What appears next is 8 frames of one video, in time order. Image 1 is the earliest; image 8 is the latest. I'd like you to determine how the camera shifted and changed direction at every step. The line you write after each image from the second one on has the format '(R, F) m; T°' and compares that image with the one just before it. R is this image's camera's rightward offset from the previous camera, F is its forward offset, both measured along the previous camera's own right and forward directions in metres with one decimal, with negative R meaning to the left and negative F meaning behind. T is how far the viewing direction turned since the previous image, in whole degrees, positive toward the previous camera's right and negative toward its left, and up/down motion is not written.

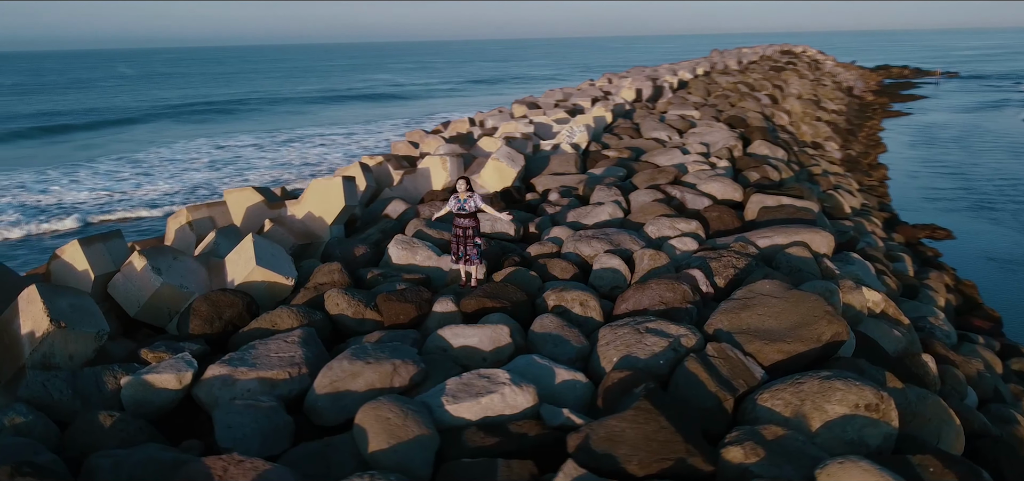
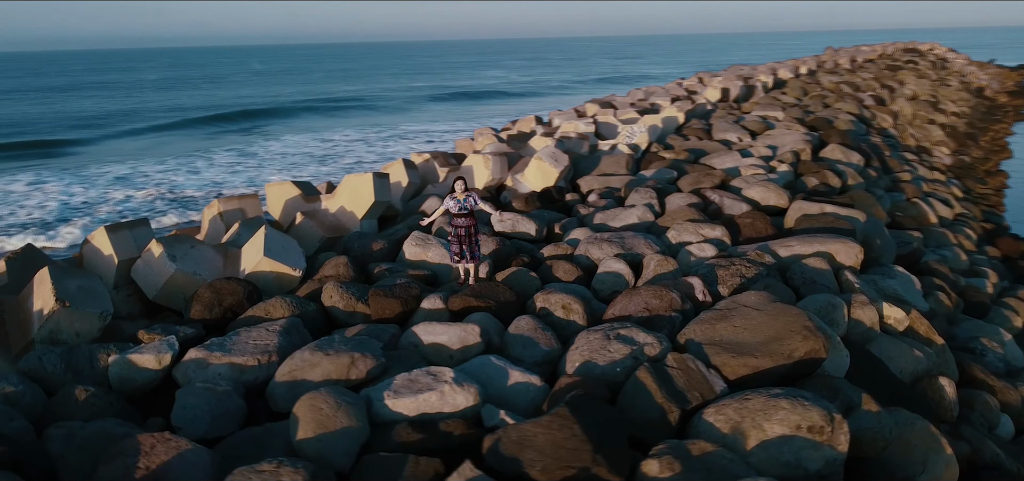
(+0.7, 0.0) m; -8°
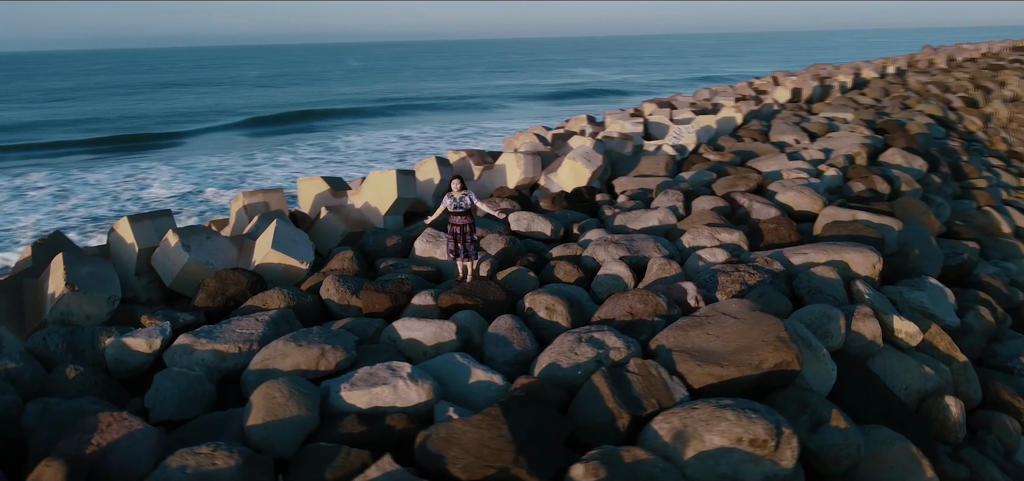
(+0.5, 0.0) m; -6°
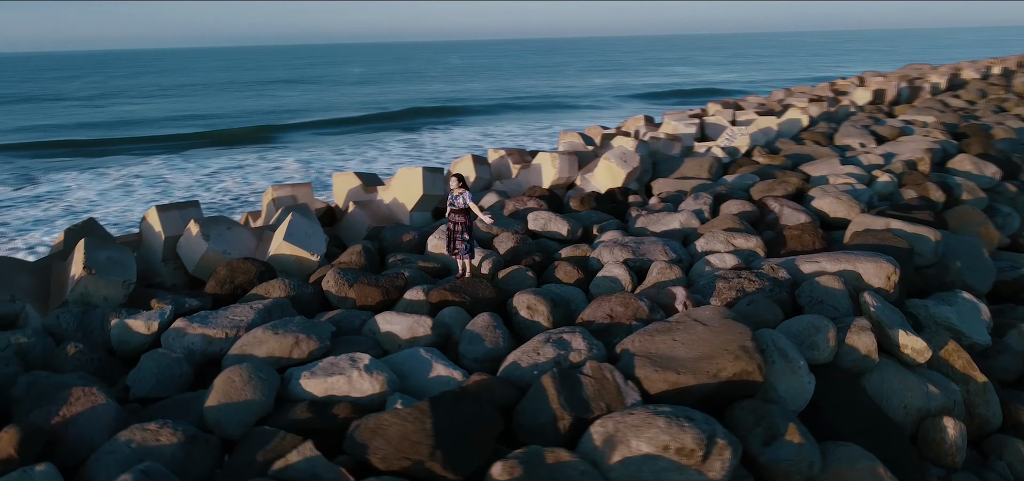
(+0.6, 0.0) m; -7°
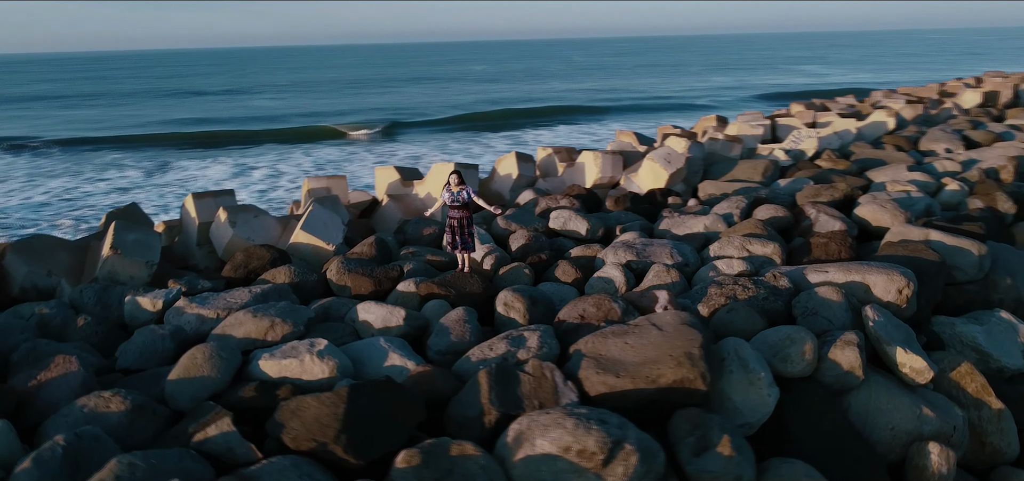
(+0.7, 0.0) m; -8°
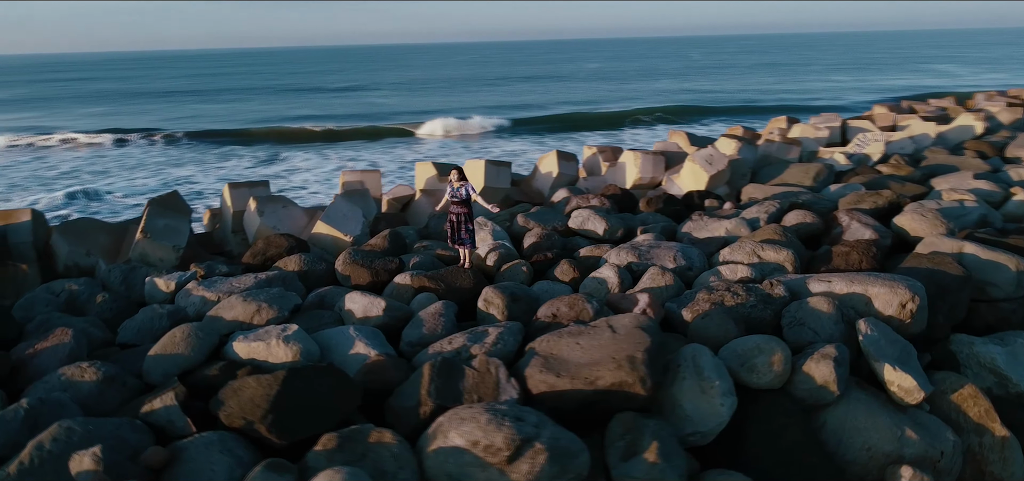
(+0.7, 0.0) m; -8°
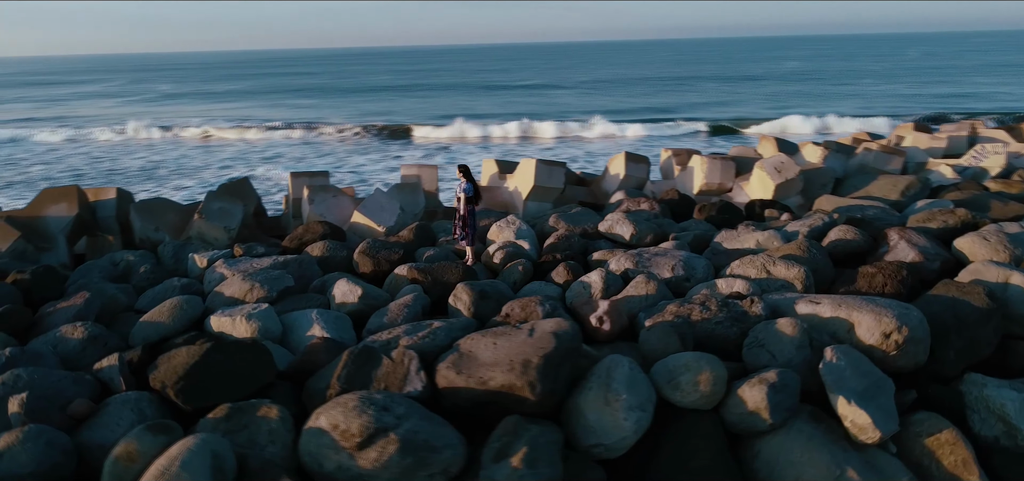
(+1.2, +0.1) m; -13°
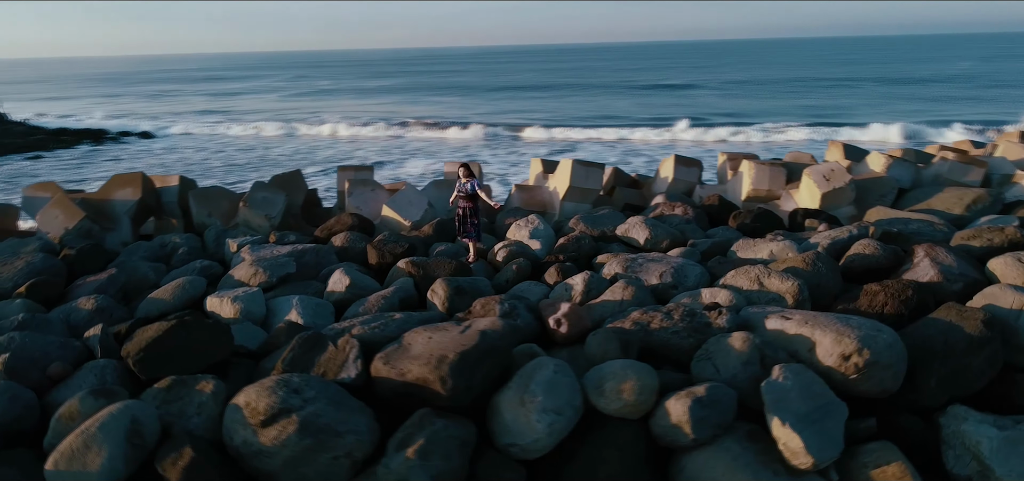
(+0.9, 0.0) m; -10°
